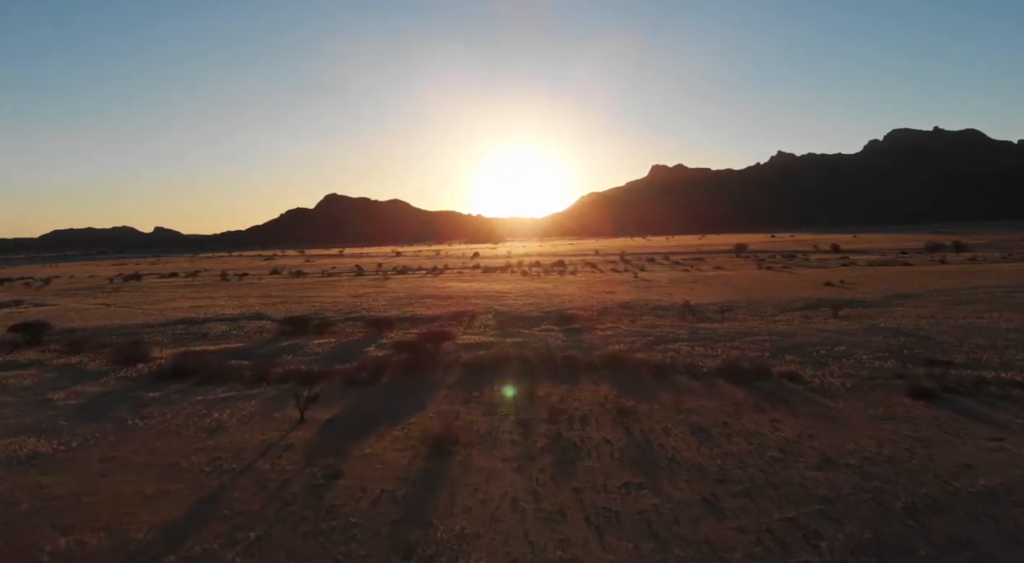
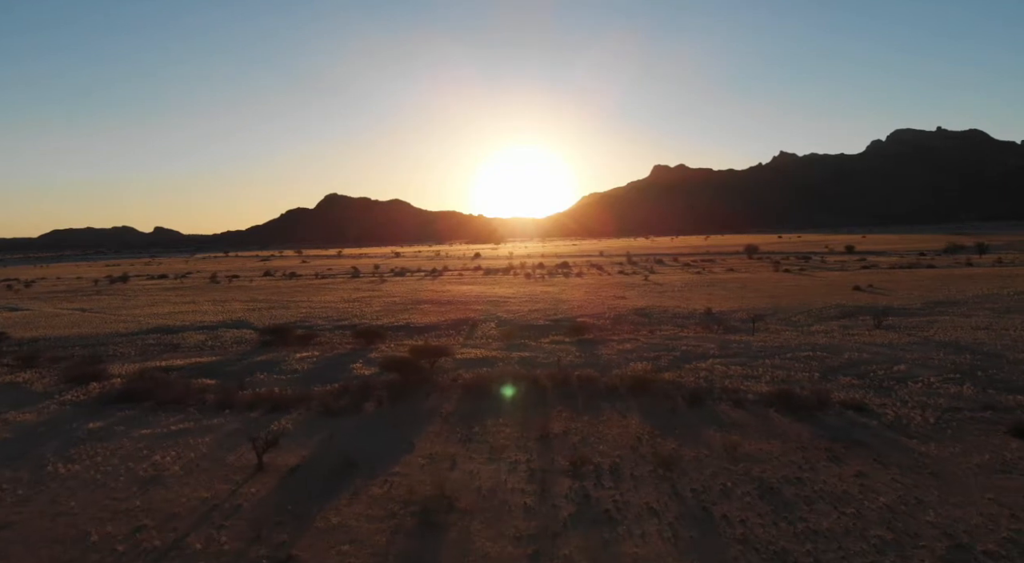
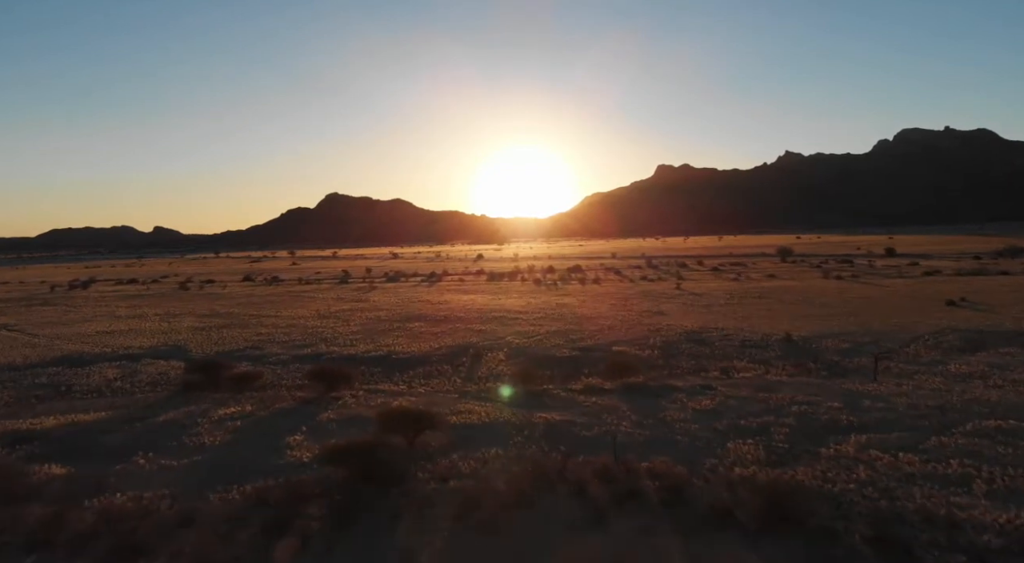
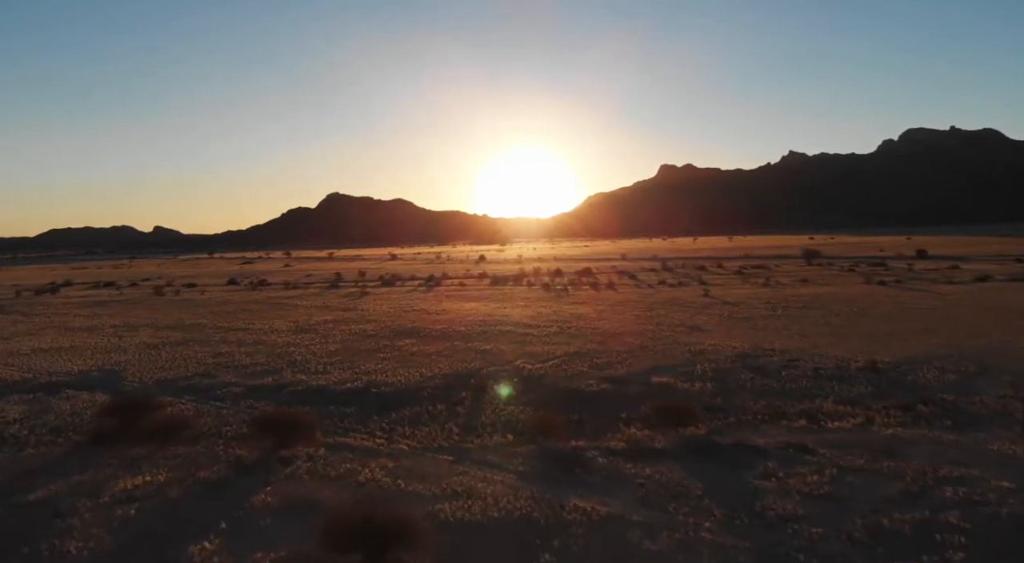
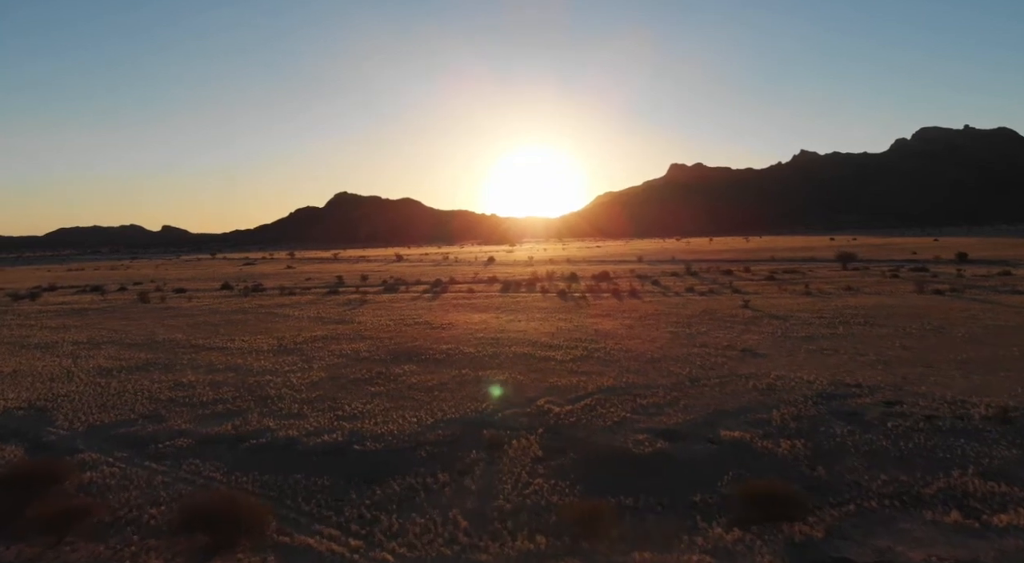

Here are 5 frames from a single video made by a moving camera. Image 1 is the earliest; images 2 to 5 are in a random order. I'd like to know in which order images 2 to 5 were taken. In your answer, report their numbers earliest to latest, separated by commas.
2, 3, 4, 5
